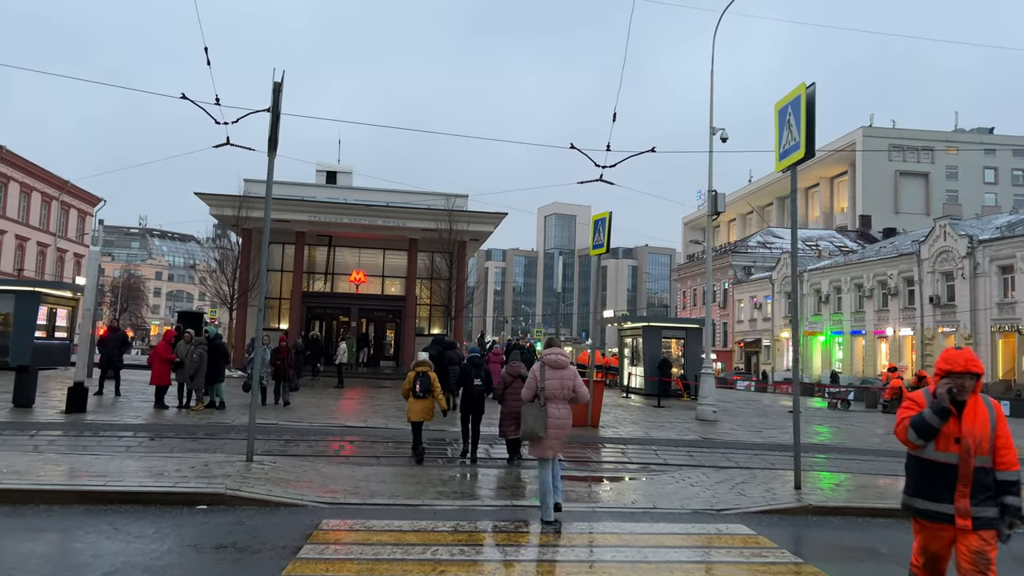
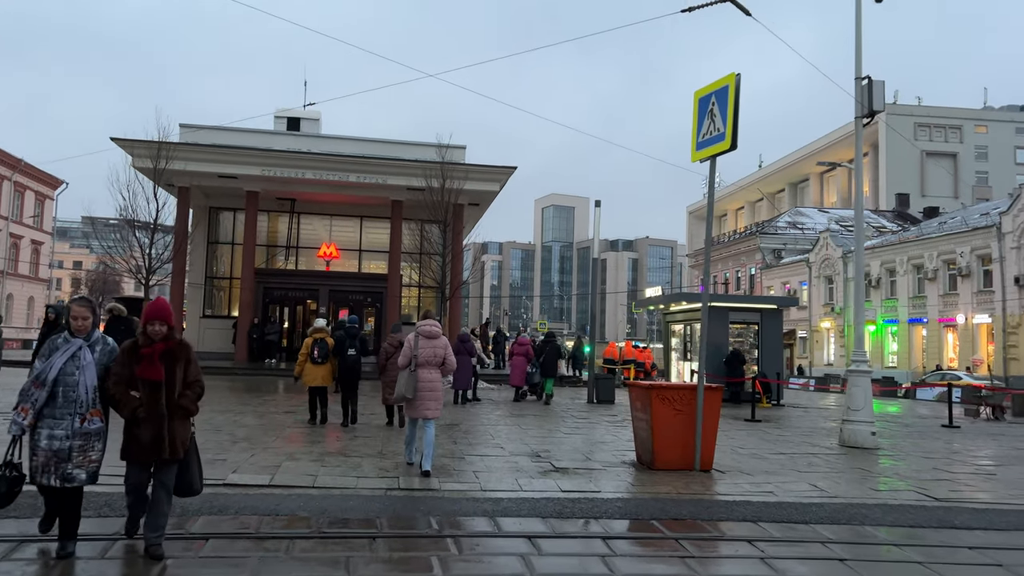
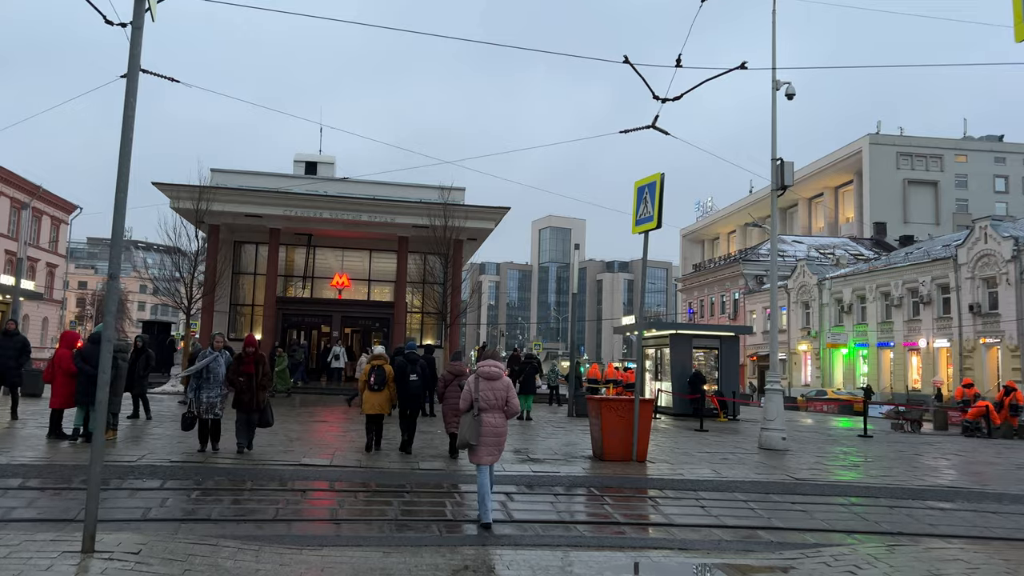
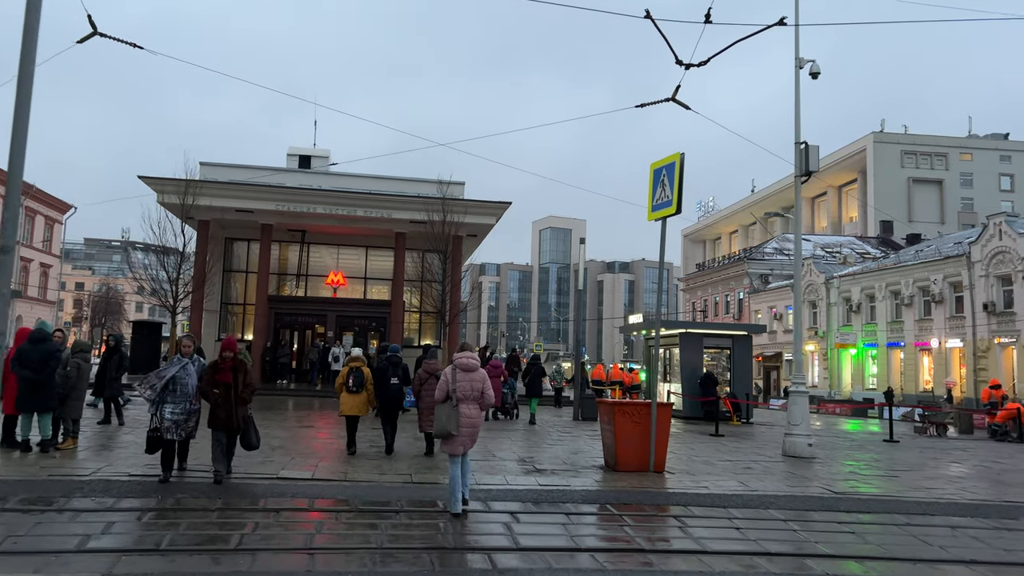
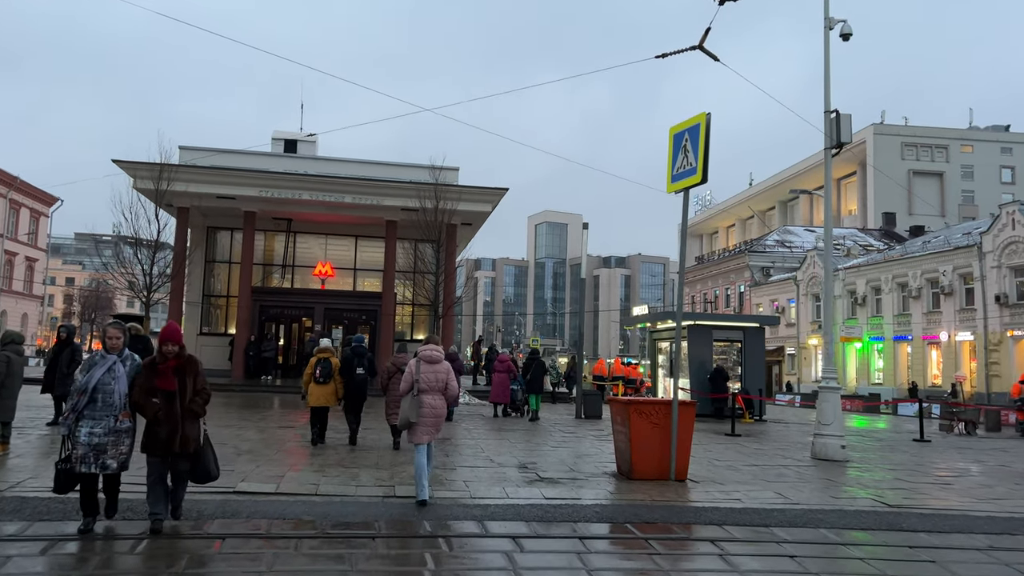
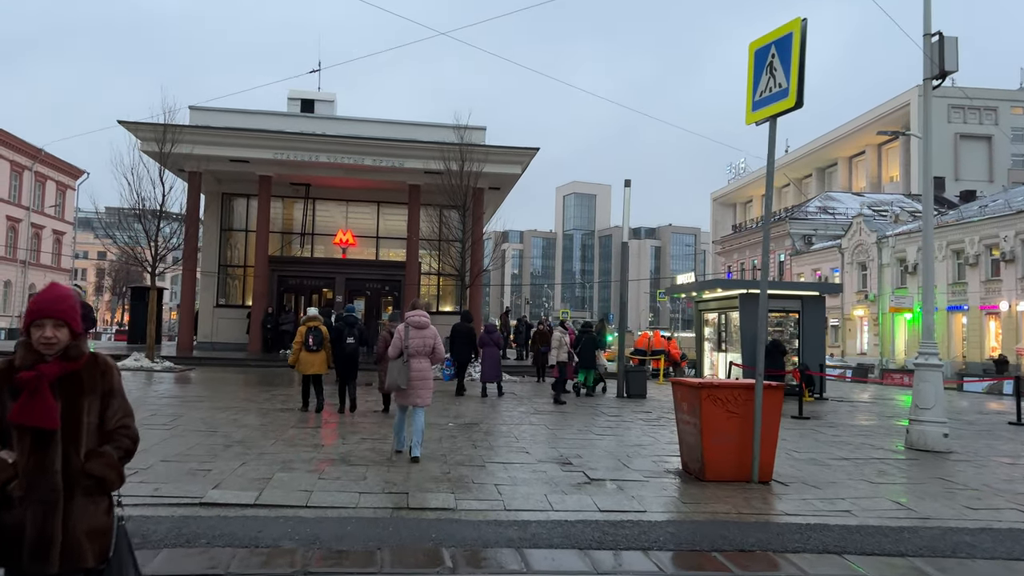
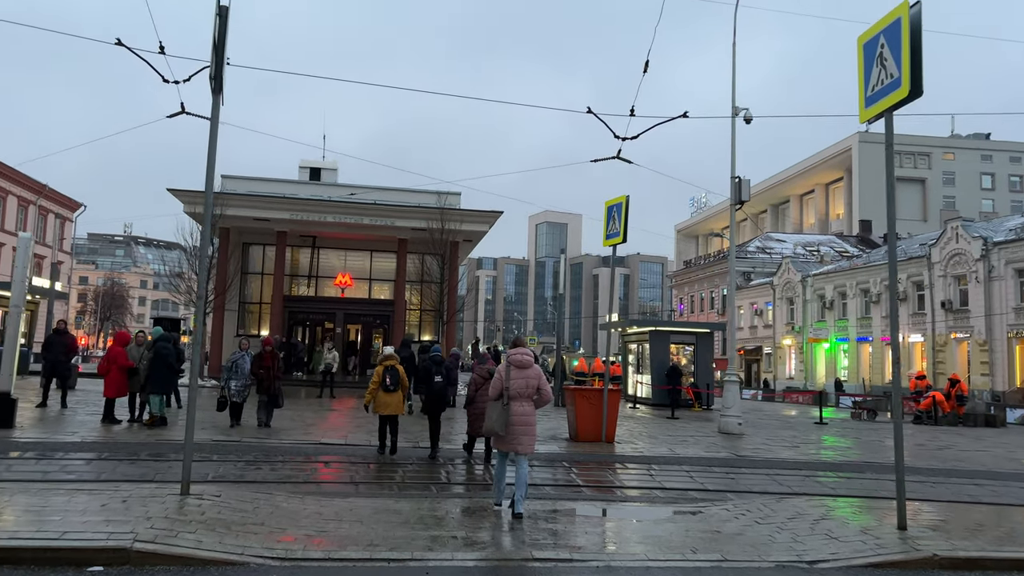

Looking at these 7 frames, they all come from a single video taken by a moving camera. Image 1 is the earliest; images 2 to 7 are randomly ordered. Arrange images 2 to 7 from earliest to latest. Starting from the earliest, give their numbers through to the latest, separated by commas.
7, 3, 4, 5, 2, 6
